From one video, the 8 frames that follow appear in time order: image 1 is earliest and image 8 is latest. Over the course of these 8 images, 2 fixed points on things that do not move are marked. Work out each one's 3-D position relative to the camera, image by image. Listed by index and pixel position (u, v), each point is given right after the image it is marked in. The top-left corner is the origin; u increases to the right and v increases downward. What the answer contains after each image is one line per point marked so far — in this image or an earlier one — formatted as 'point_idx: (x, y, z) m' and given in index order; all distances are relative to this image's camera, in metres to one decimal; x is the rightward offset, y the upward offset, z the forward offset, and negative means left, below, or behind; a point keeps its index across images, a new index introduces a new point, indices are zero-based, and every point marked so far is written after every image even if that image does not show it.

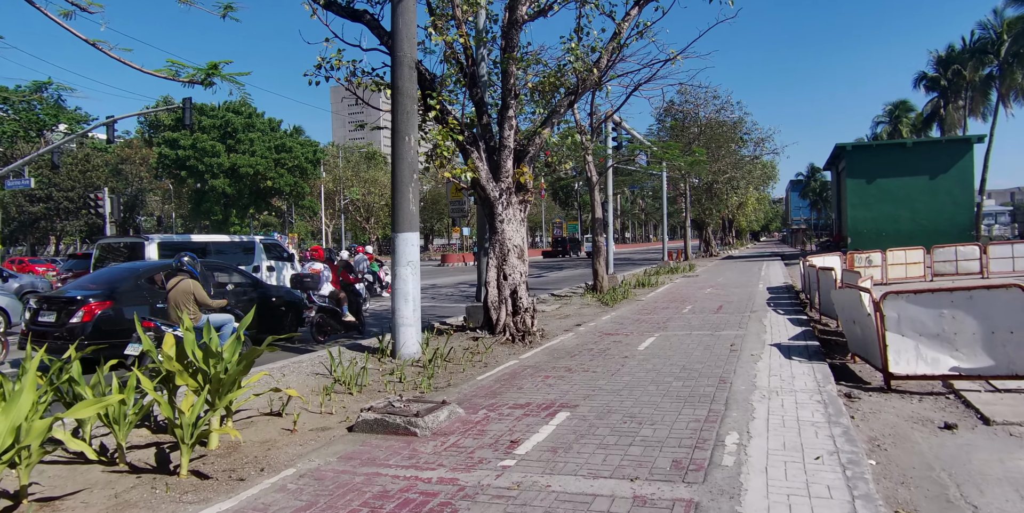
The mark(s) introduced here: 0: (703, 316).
0: (+3.8, -1.2, +11.8) m
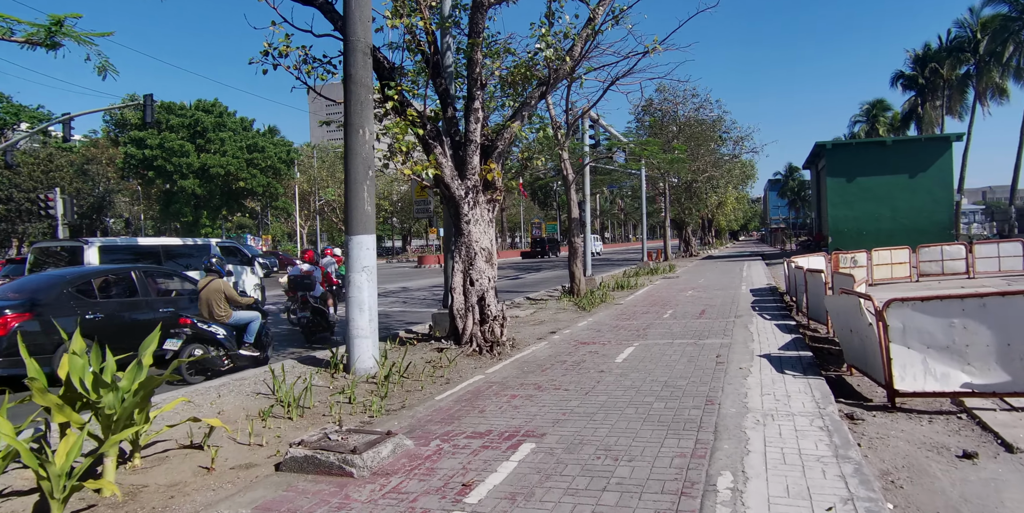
0: (+3.2, -1.2, +11.1) m
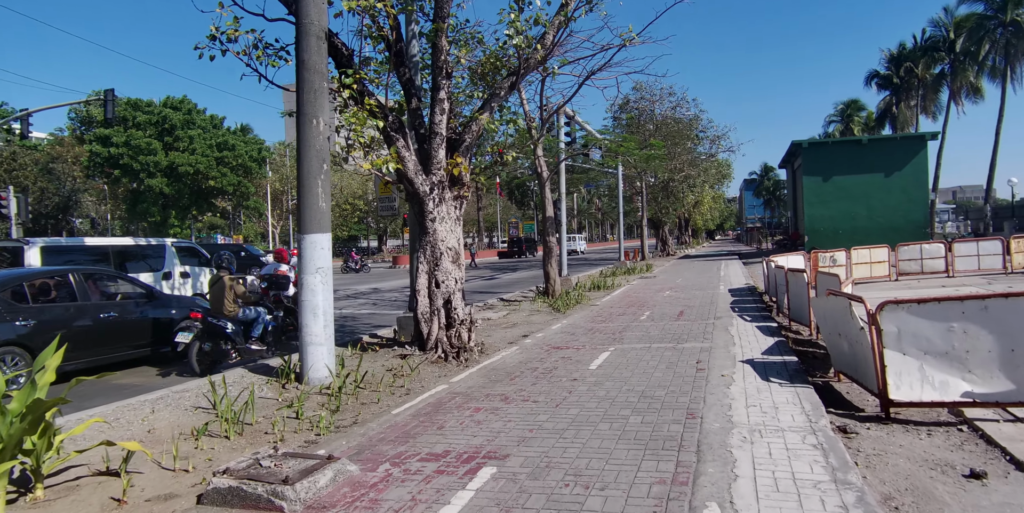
0: (+2.7, -1.2, +10.6) m
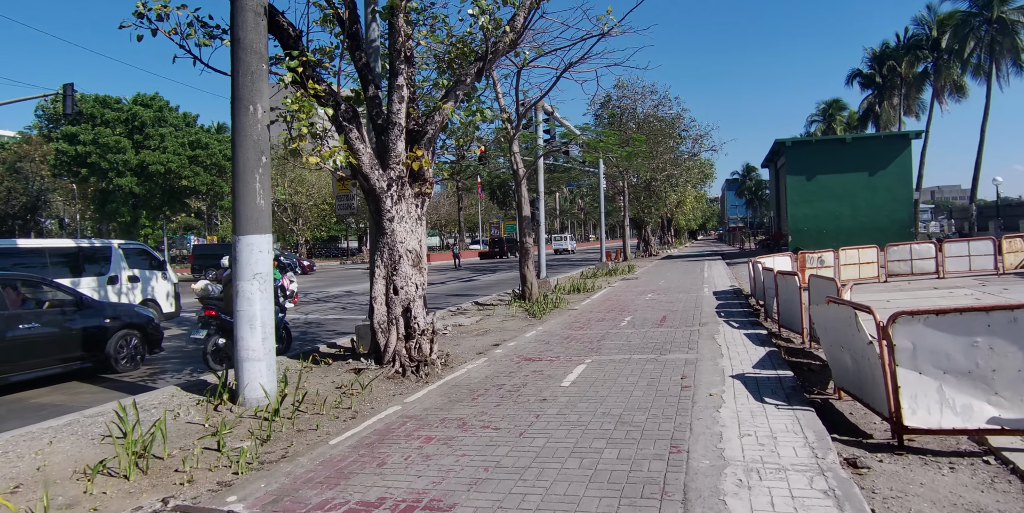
0: (+2.2, -1.3, +9.8) m
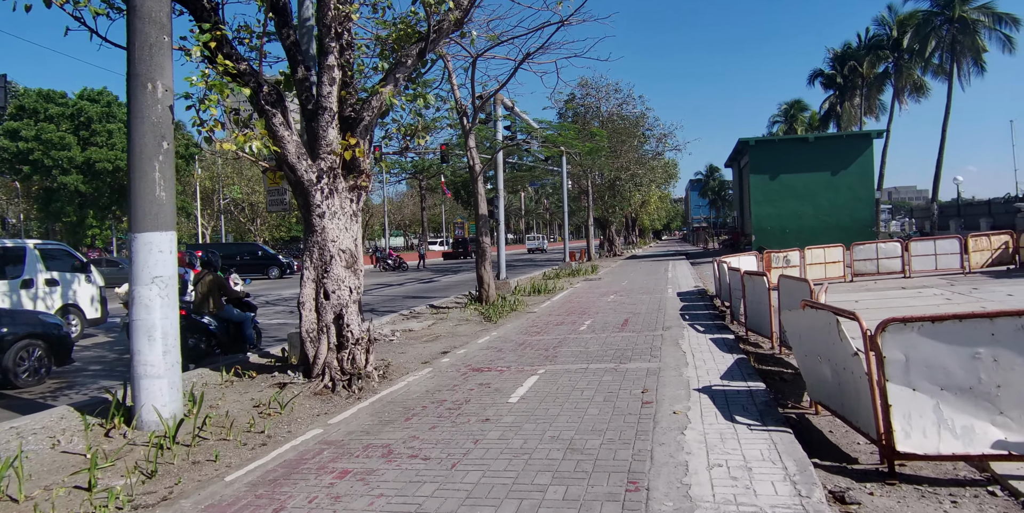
0: (+1.4, -1.2, +9.2) m
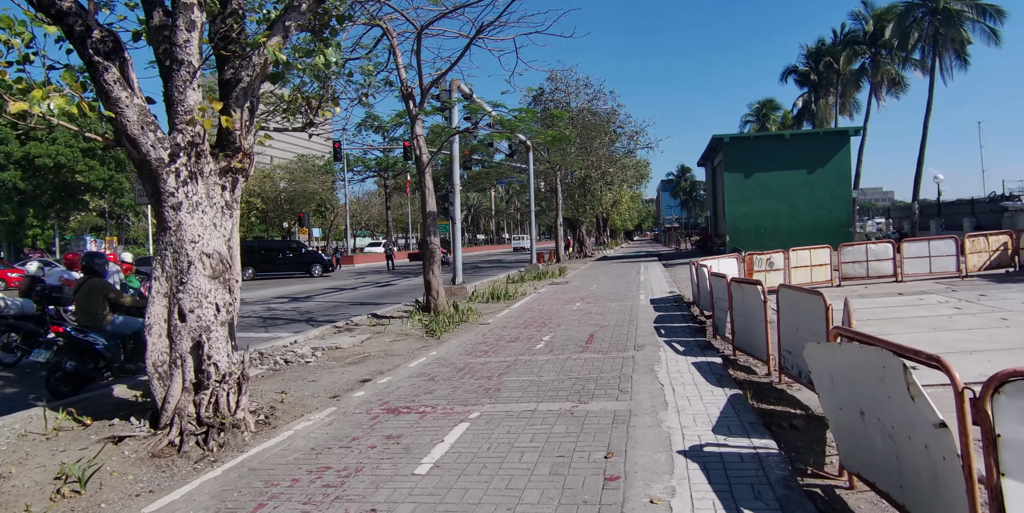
0: (+0.6, -1.3, +7.4) m
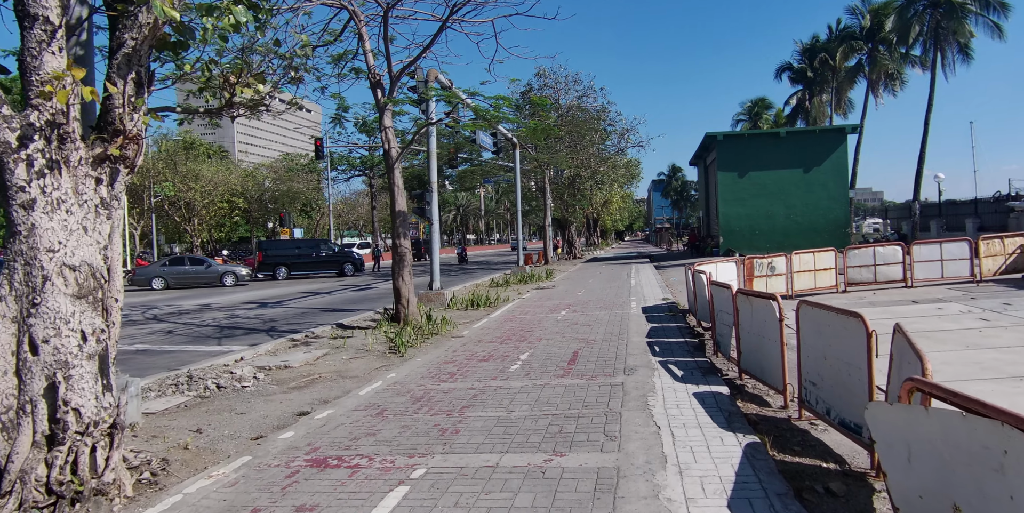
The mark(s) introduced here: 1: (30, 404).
0: (+0.3, -1.4, +6.3) m
1: (-3.2, -1.0, +4.0) m
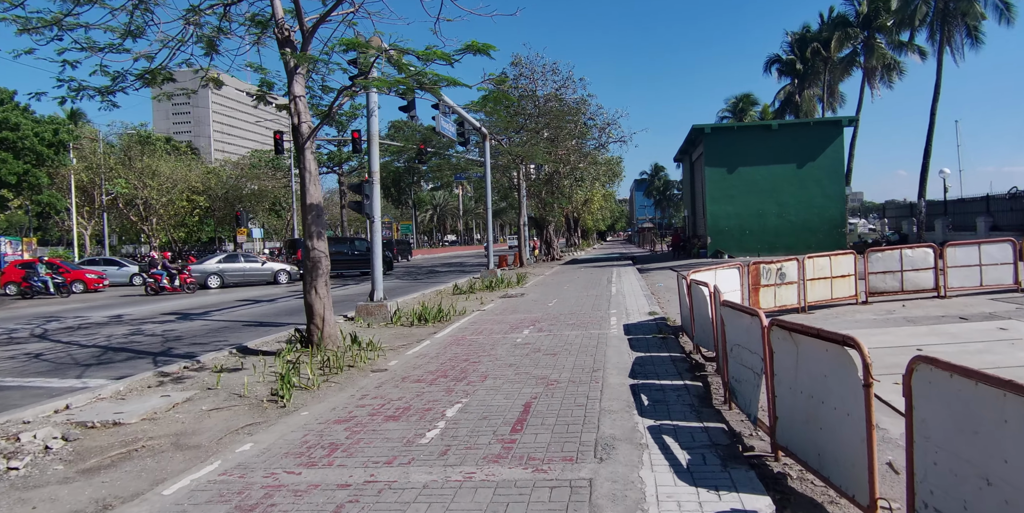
0: (-0.4, -1.5, +3.8) m
1: (-3.8, -1.1, +1.4) m
